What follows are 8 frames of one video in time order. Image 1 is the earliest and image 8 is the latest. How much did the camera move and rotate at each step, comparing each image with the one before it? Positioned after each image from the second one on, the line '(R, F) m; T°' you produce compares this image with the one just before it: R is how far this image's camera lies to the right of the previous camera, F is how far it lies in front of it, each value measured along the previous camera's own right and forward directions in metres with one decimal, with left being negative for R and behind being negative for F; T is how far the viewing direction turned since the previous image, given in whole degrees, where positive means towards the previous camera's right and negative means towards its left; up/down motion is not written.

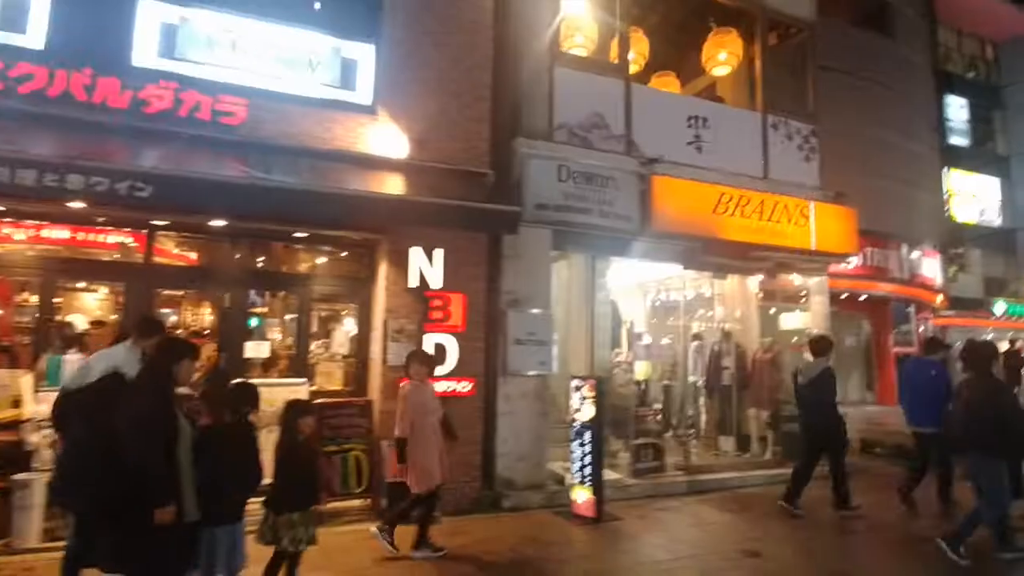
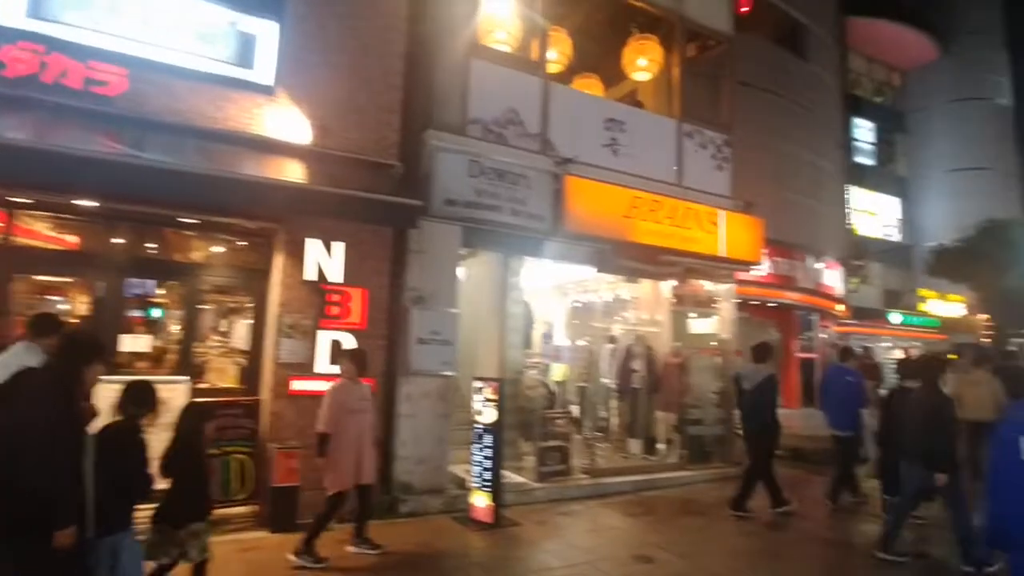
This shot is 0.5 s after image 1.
(+0.3, +0.2) m; +6°
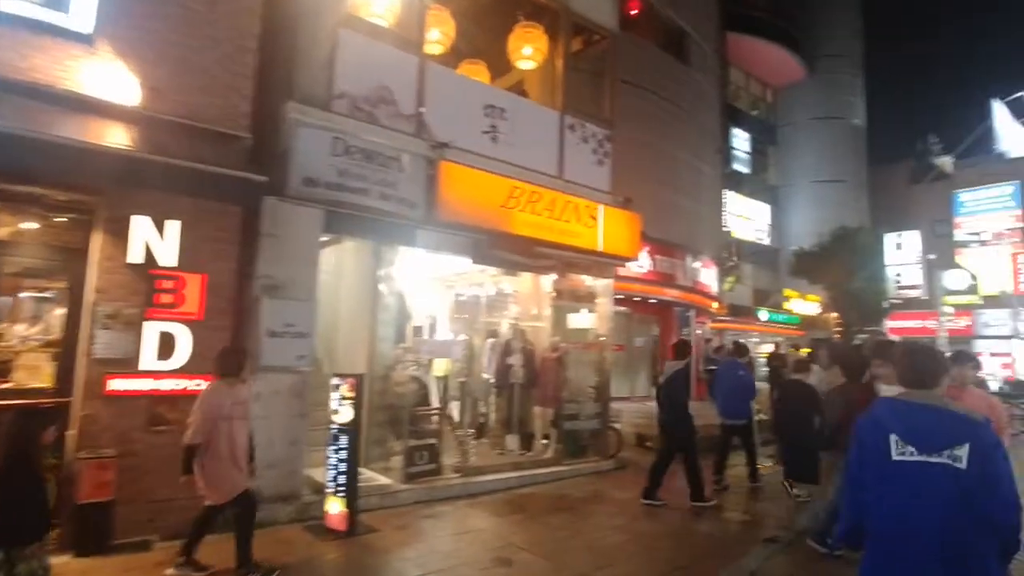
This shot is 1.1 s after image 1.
(+0.3, +0.3) m; +10°
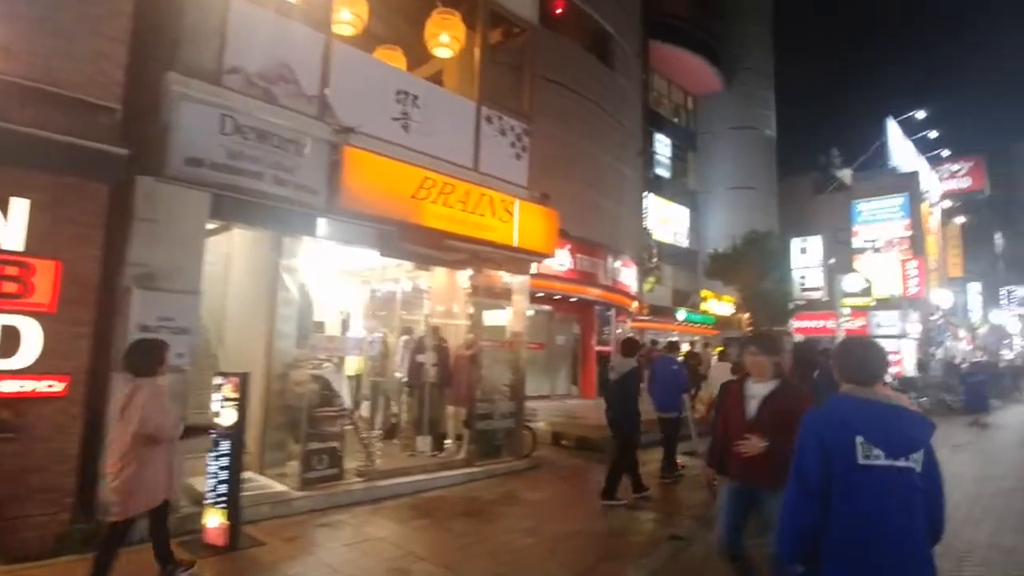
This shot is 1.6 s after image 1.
(+0.2, +0.3) m; +7°
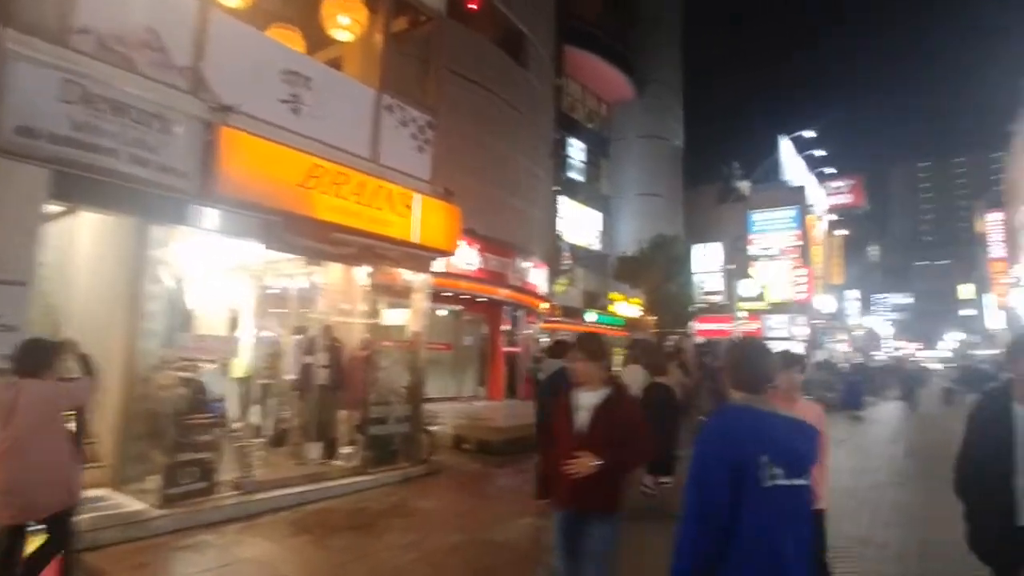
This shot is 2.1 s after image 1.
(+0.2, +0.3) m; +8°
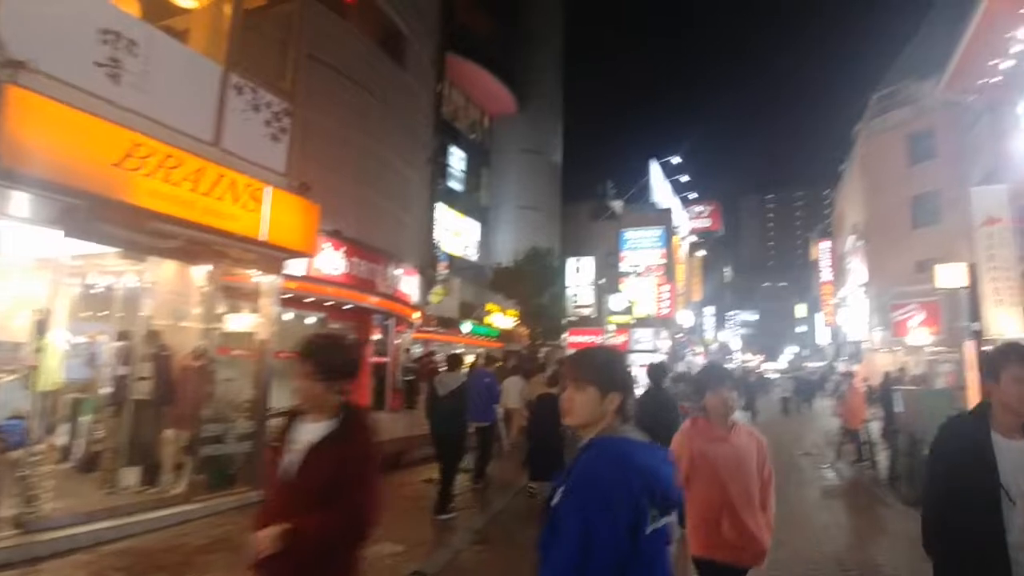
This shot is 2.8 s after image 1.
(+0.2, +0.4) m; +11°
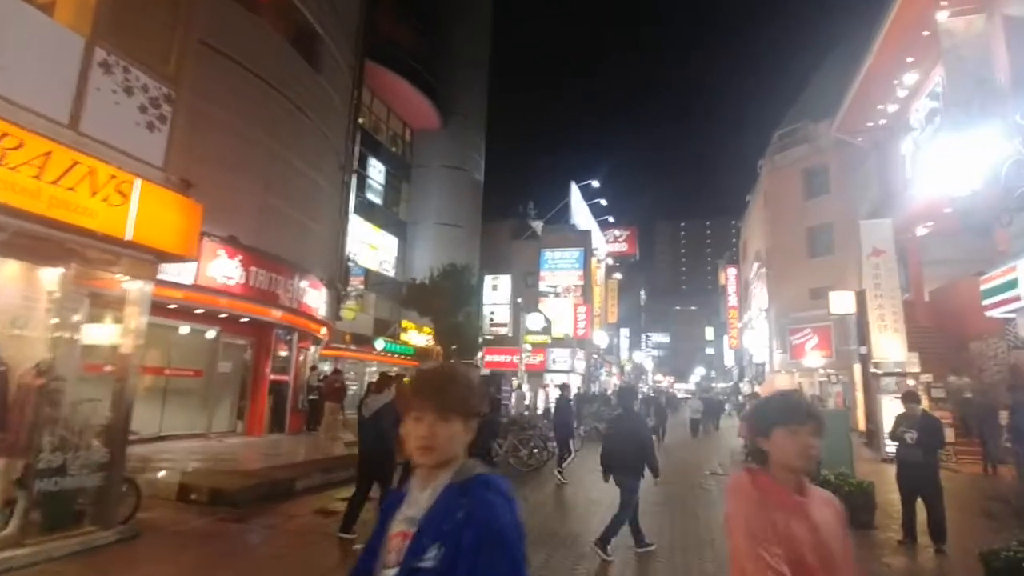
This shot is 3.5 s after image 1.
(+0.2, +0.4) m; +8°
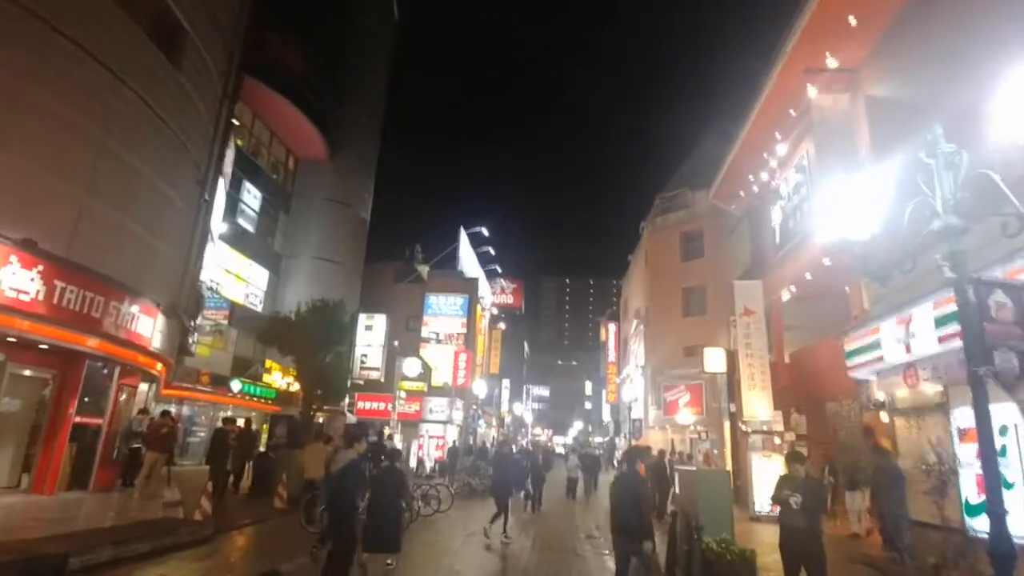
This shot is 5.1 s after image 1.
(+0.3, +1.1) m; +11°
